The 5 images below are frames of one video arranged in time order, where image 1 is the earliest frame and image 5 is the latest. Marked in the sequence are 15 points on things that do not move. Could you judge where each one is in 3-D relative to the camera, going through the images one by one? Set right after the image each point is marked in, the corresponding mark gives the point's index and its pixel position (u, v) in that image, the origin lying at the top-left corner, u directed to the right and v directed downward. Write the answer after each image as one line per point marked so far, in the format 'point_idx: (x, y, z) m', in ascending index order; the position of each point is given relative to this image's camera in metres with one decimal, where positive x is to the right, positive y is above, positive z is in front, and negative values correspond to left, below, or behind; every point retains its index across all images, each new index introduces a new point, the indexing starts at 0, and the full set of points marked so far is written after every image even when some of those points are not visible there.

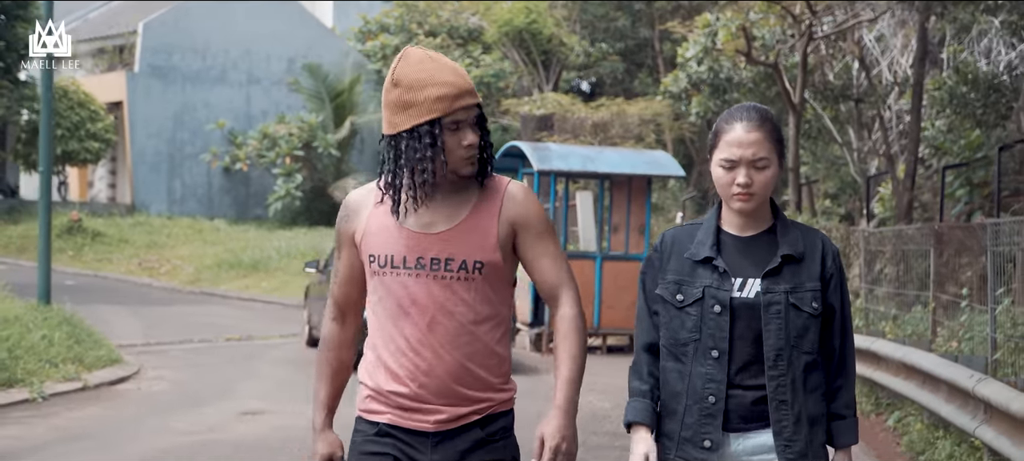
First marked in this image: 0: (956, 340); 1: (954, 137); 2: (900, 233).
0: (+3.4, -0.8, +9.0) m
1: (+6.3, +1.4, +16.9) m
2: (+3.5, 0.0, +10.7) m
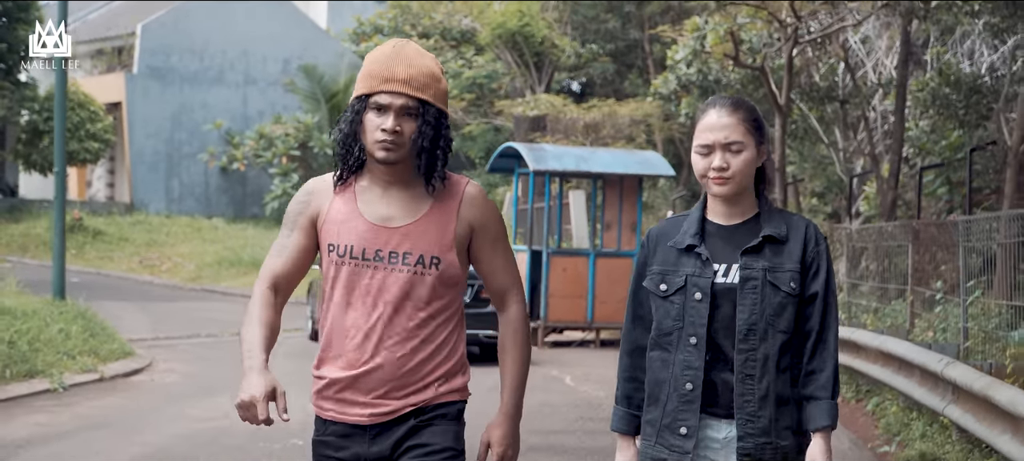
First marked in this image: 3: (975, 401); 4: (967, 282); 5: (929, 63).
0: (+3.4, -0.8, +9.5) m
1: (+6.3, +1.4, +17.5) m
2: (+3.5, 0.0, +11.2) m
3: (+2.2, -0.8, +5.6) m
4: (+3.2, -0.4, +8.3) m
5: (+6.8, +2.7, +19.0) m
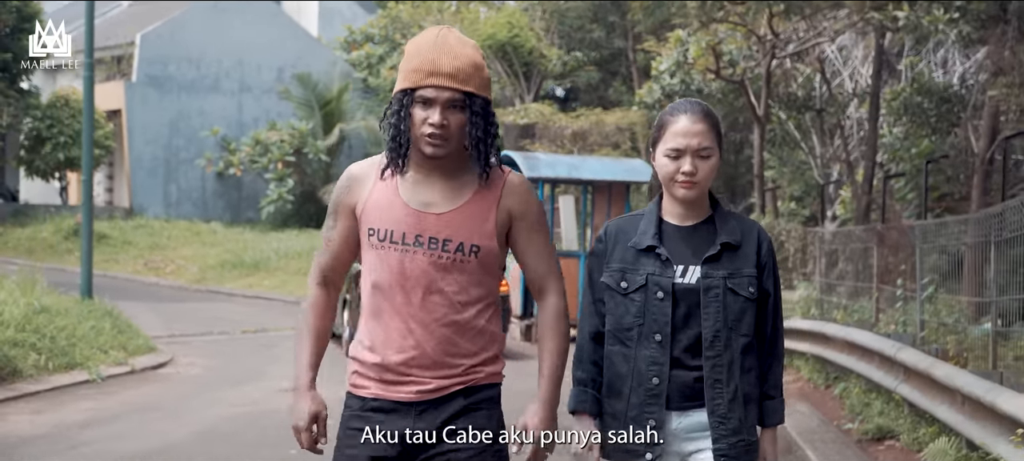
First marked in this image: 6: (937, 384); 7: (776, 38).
0: (+3.4, -0.8, +10.5) m
1: (+6.2, +1.3, +18.5) m
2: (+3.5, 0.0, +12.1) m
3: (+2.3, -0.8, +6.5) m
4: (+3.2, -0.4, +9.3) m
5: (+6.6, +2.7, +20.0) m
6: (+2.2, -0.8, +6.2) m
7: (+3.7, +2.7, +16.7) m
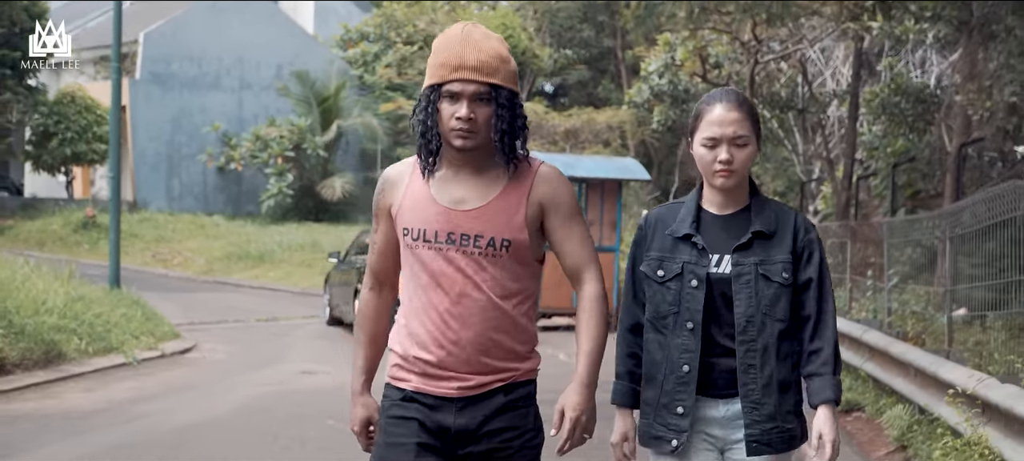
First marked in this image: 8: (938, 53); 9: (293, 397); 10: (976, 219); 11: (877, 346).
0: (+3.4, -0.8, +11.4) m
1: (+6.1, +1.4, +19.4) m
2: (+3.5, 0.0, +13.1) m
3: (+2.3, -0.8, +7.5) m
4: (+3.3, -0.4, +10.3) m
5: (+6.6, +2.8, +21.0) m
6: (+2.3, -0.8, +7.1) m
7: (+3.7, +2.8, +17.7) m
8: (+6.8, +2.8, +18.7) m
9: (-1.8, -1.3, +9.4) m
10: (+3.1, +0.1, +7.8) m
11: (+2.3, -0.7, +7.4) m
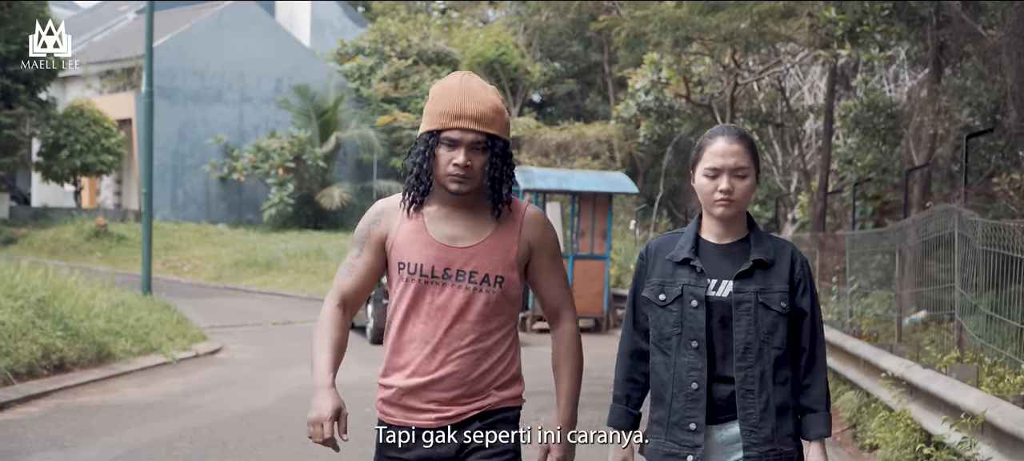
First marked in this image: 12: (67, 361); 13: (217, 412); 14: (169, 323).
0: (+3.4, -0.9, +12.7) m
1: (+6.0, +1.3, +20.8) m
2: (+3.5, -0.1, +14.4) m
3: (+2.4, -0.9, +8.7) m
4: (+3.3, -0.5, +11.6) m
5: (+6.5, +2.6, +22.3) m
6: (+2.4, -0.9, +8.4) m
7: (+3.6, +2.7, +19.0) m
8: (+6.7, +2.7, +20.1) m
9: (-1.7, -1.4, +10.6) m
10: (+3.1, 0.0, +9.1) m
11: (+2.4, -0.8, +8.7) m
12: (-4.2, -1.2, +11.1) m
13: (-2.3, -1.4, +9.1) m
14: (-4.1, -1.1, +14.0) m
